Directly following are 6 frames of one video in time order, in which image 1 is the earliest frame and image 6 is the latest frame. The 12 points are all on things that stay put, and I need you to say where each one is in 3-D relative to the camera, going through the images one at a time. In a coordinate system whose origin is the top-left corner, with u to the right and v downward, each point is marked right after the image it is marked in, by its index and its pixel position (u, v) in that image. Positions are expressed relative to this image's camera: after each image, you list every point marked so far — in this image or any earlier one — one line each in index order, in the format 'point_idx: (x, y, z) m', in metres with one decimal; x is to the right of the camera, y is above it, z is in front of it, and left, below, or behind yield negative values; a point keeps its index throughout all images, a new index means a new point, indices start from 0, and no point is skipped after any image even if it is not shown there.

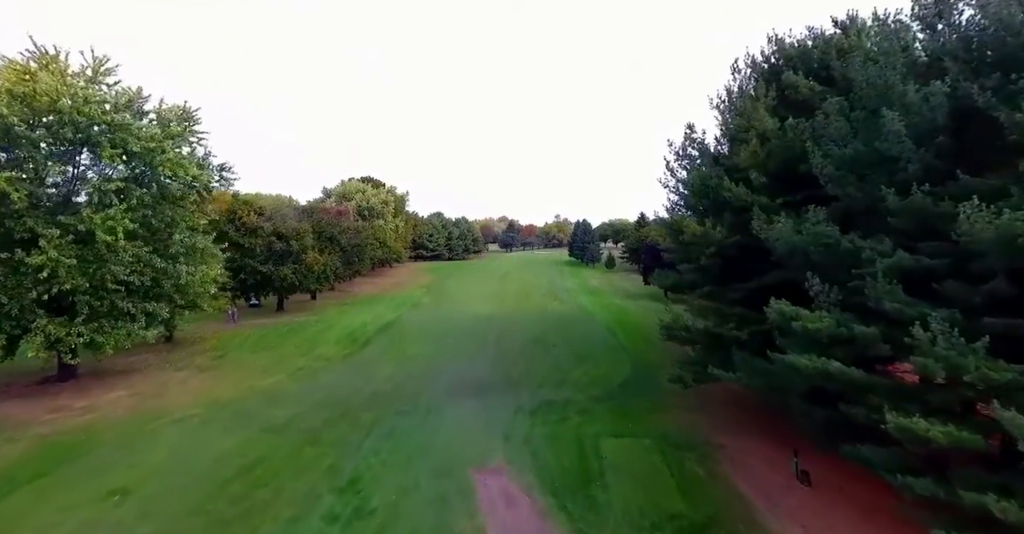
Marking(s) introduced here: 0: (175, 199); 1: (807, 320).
0: (-8.9, +1.8, +12.9) m
1: (+4.1, -0.7, +6.9) m
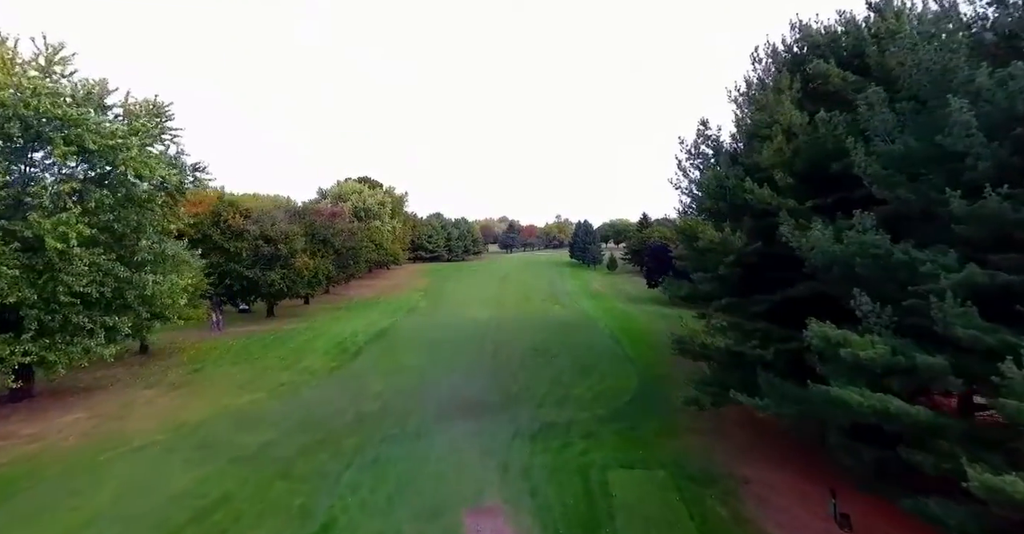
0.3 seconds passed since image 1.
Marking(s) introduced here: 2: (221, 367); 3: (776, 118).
0: (-9.0, +1.6, +11.9) m
1: (+4.1, -0.9, +5.8) m
2: (-9.0, -3.1, +15.1) m
3: (+5.5, +3.1, +10.1) m
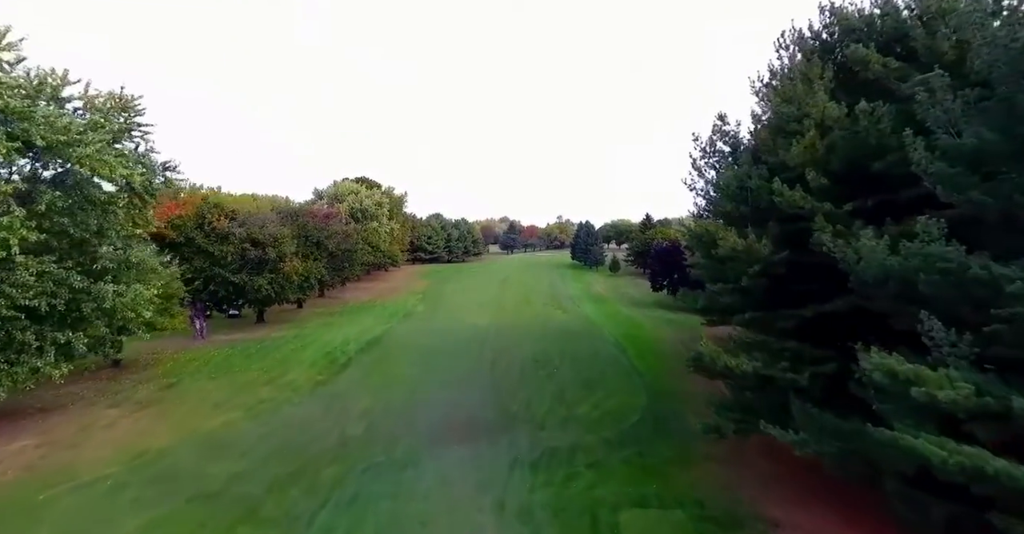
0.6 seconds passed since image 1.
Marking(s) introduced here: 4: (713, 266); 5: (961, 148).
0: (-9.0, +1.4, +10.8) m
1: (+4.0, -1.1, +4.7) m
2: (-9.0, -3.3, +14.0) m
3: (+5.4, +2.9, +9.0) m
4: (+4.1, 0.0, +10.1) m
5: (+5.2, +1.4, +5.6) m
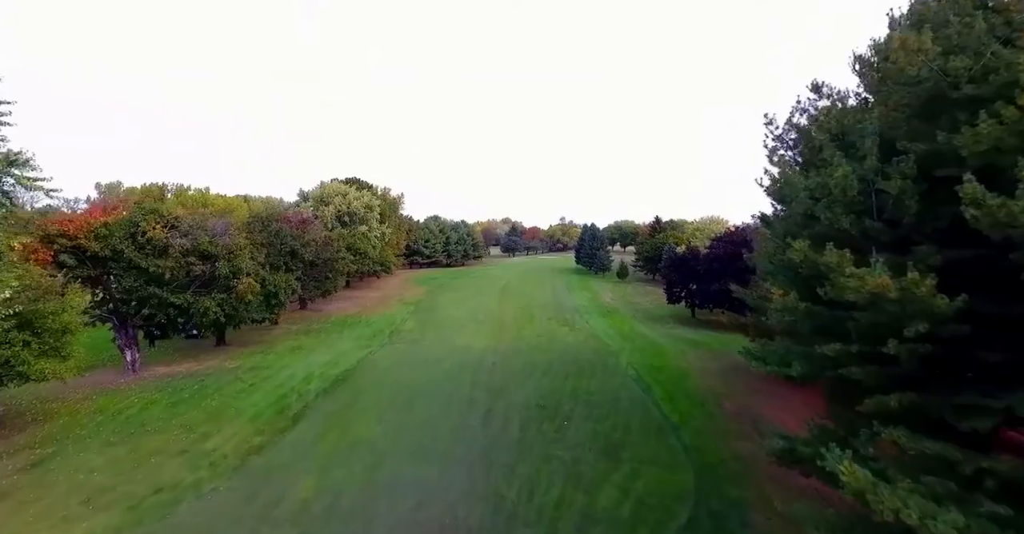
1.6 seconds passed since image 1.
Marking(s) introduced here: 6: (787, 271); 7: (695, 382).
0: (-9.1, +0.8, +7.2) m
1: (+4.0, -1.8, +1.1) m
2: (-9.1, -3.9, +10.4) m
3: (+5.4, +2.2, +5.4) m
4: (+4.1, -0.6, +6.4) m
5: (+5.1, +0.8, +2.0) m
6: (+4.1, 0.0, +7.3) m
7: (+6.3, -3.9, +17.1) m
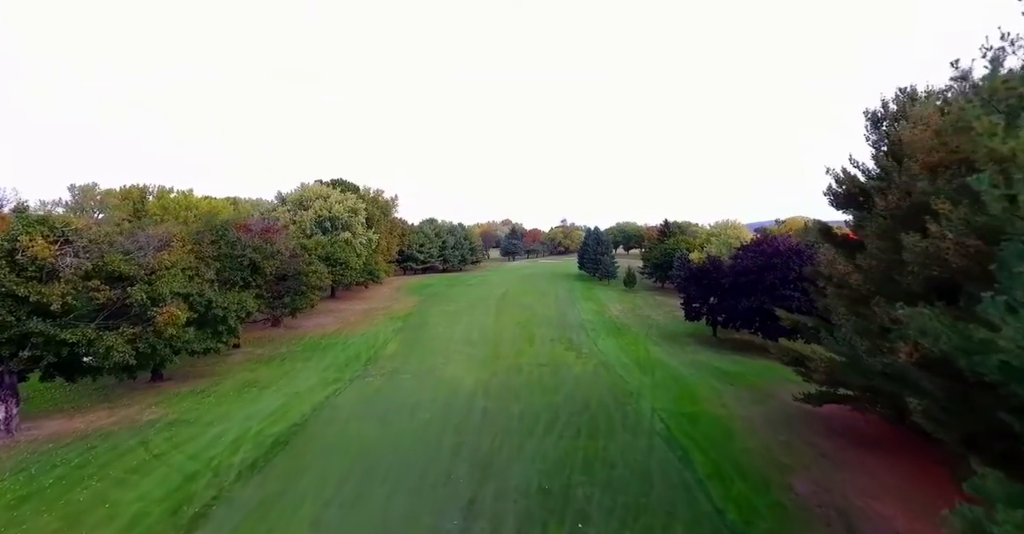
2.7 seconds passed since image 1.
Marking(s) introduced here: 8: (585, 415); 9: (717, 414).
0: (-9.2, +0.1, +3.2) m
1: (+3.8, -2.4, -2.9) m
2: (-9.2, -4.6, +6.4) m
3: (+5.2, +1.6, +1.4) m
4: (+3.9, -1.3, +2.5) m
5: (+4.9, +0.1, -2.0) m
6: (+3.9, -0.7, +3.3) m
7: (+6.2, -4.6, +13.1) m
8: (+2.2, -4.5, +15.1) m
9: (+6.5, -4.6, +15.6) m
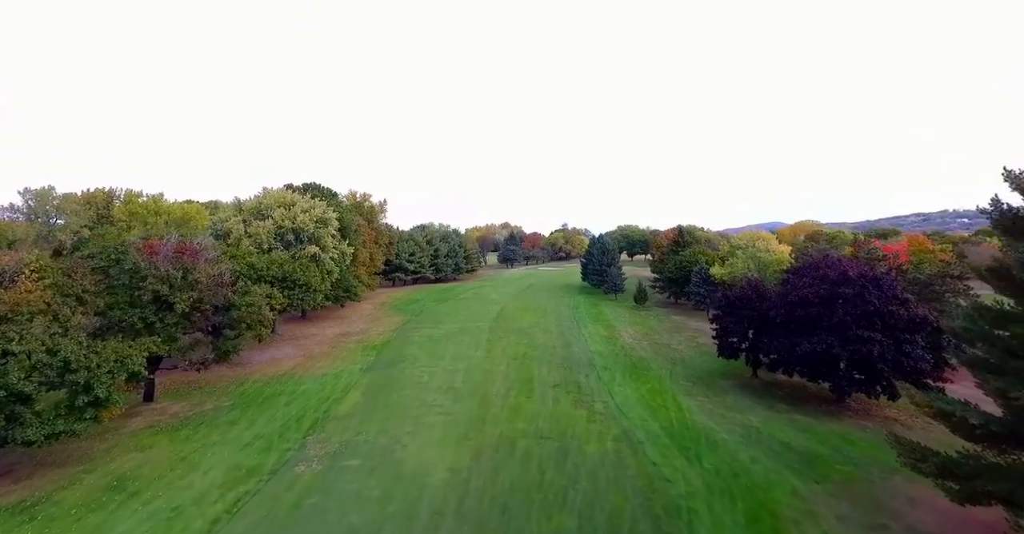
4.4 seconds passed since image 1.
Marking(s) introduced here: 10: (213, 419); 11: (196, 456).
0: (-9.5, -1.1, -2.7) m
1: (+3.5, -3.6, -8.8) m
2: (-9.5, -5.8, +0.5) m
3: (+4.9, +0.4, -4.5) m
4: (+3.6, -2.5, -3.4) m
5: (+4.6, -1.1, -7.9) m
6: (+3.6, -1.9, -2.6) m
7: (+5.9, -5.9, +7.2) m
8: (+1.9, -5.7, +9.2) m
9: (+6.2, -5.9, +9.7) m
10: (-11.3, -5.7, +18.6) m
11: (-9.7, -5.8, +14.8) m
